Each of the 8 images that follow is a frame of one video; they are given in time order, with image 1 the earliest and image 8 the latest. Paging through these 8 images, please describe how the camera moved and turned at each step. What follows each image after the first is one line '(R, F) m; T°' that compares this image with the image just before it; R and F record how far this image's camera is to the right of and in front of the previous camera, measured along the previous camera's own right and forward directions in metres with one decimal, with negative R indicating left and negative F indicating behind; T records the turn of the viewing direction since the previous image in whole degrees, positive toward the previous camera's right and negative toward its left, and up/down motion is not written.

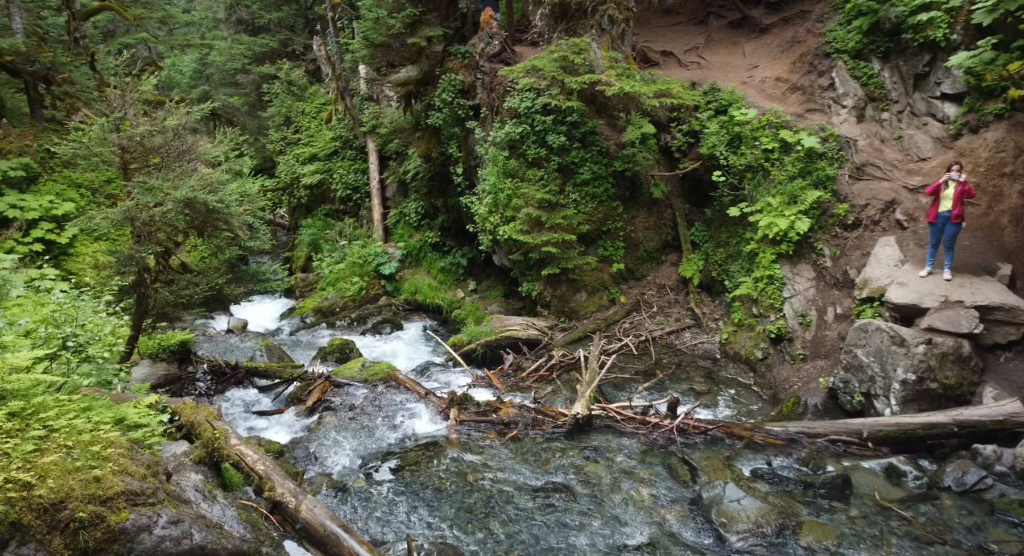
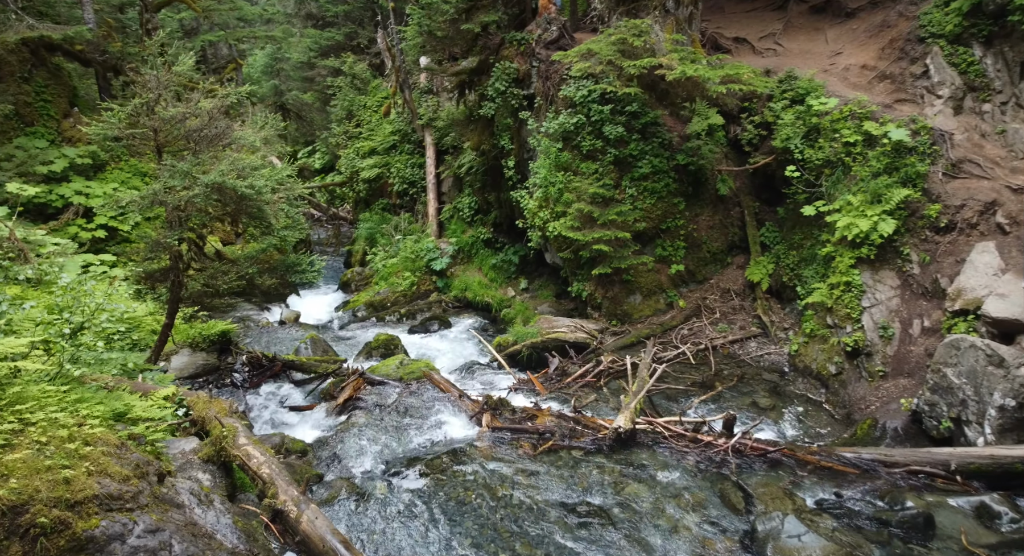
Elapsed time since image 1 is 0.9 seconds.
(+0.3, +0.6) m; -6°
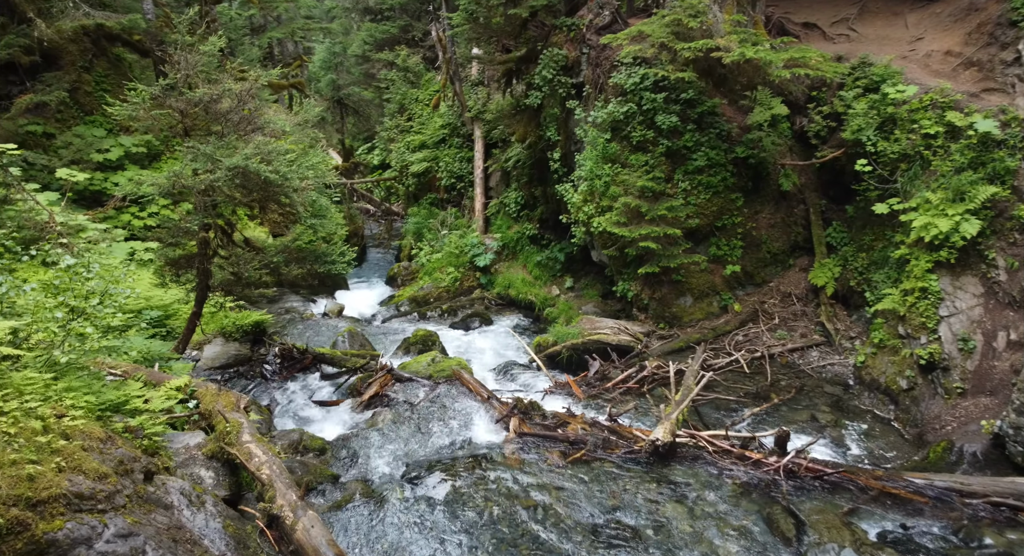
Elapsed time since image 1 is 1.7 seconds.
(+0.3, +0.5) m; -5°
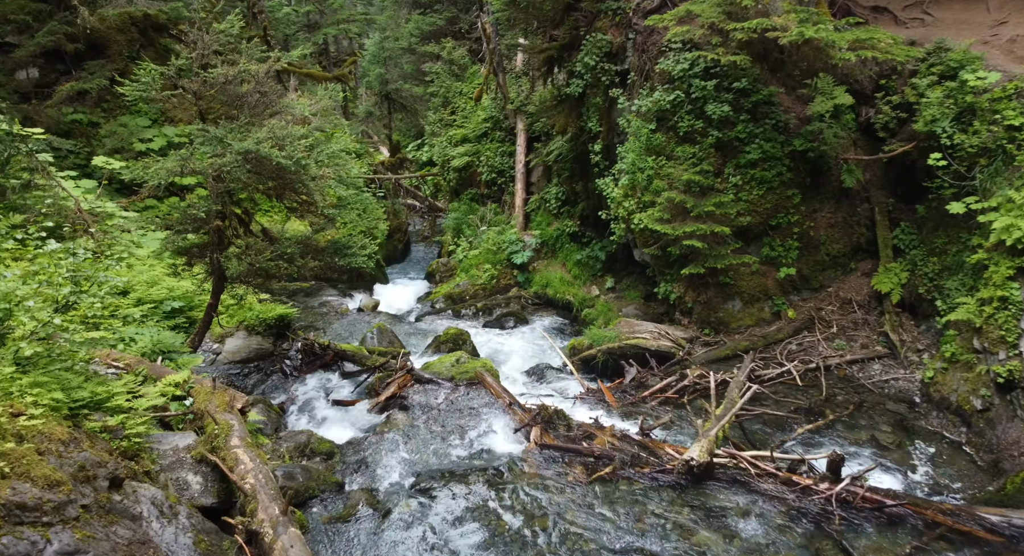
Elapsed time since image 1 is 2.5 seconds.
(+0.3, +0.6) m; -5°
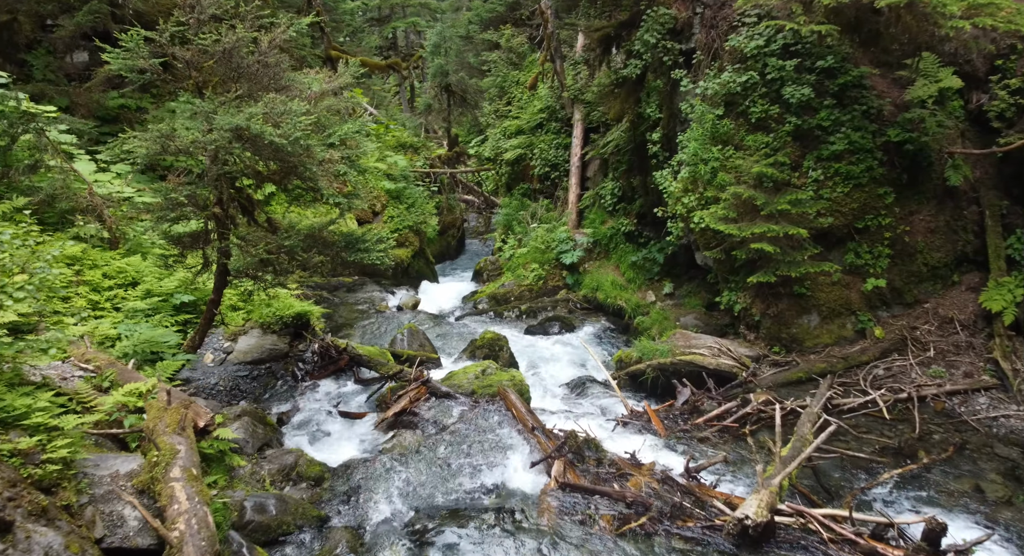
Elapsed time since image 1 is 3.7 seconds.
(+0.4, +1.1) m; -6°
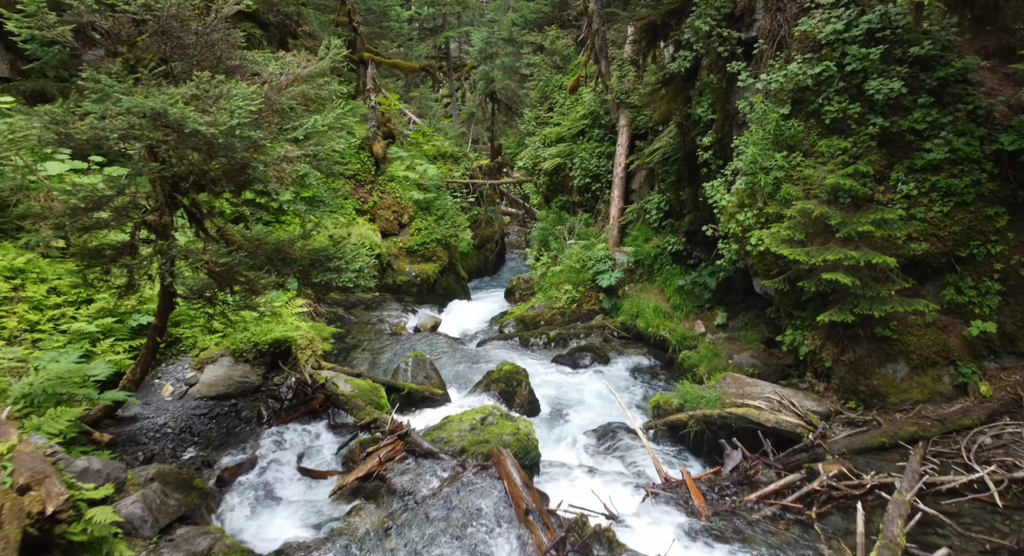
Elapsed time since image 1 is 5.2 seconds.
(+0.5, +1.5) m; -5°
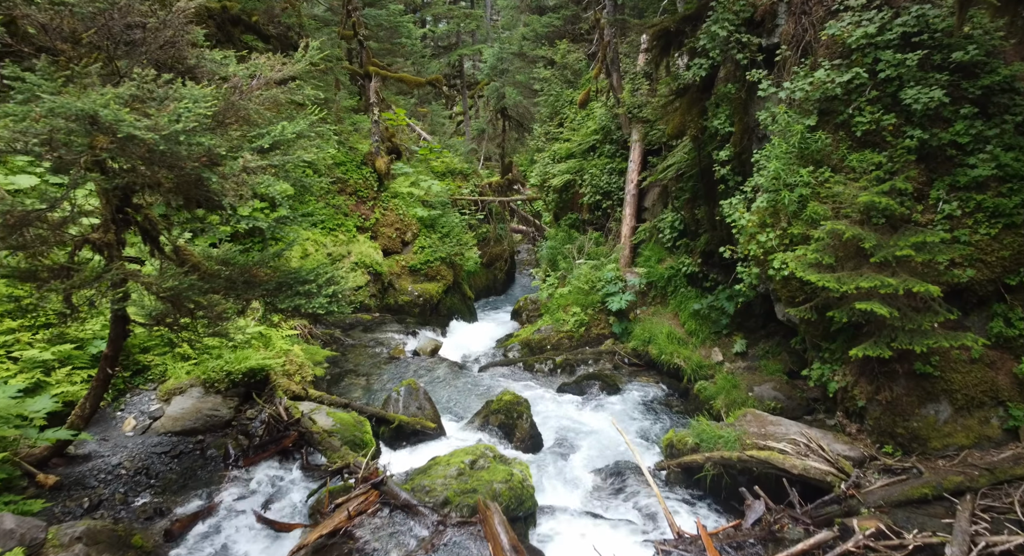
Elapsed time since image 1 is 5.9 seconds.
(+0.2, +0.7) m; -1°
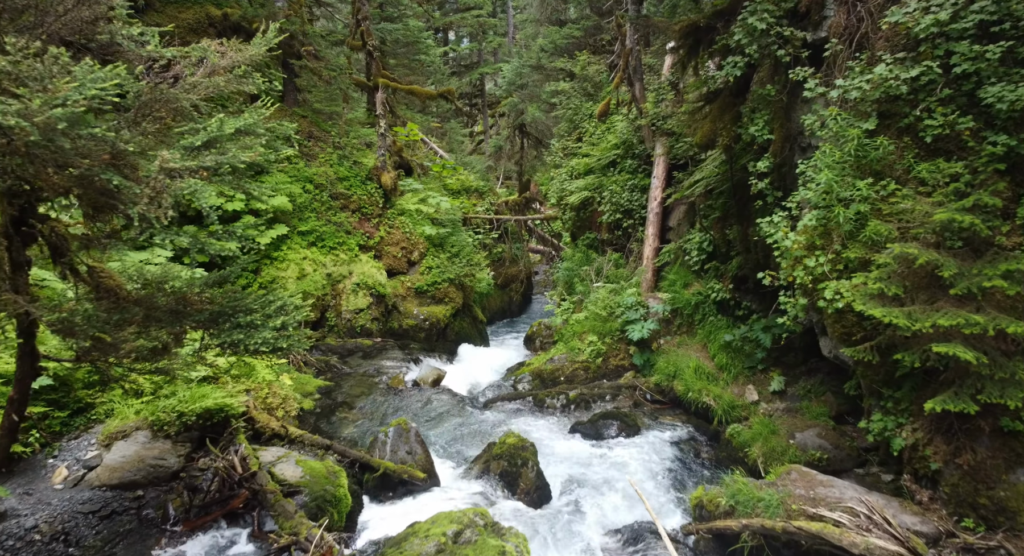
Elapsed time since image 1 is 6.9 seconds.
(+0.2, +1.1) m; -2°
